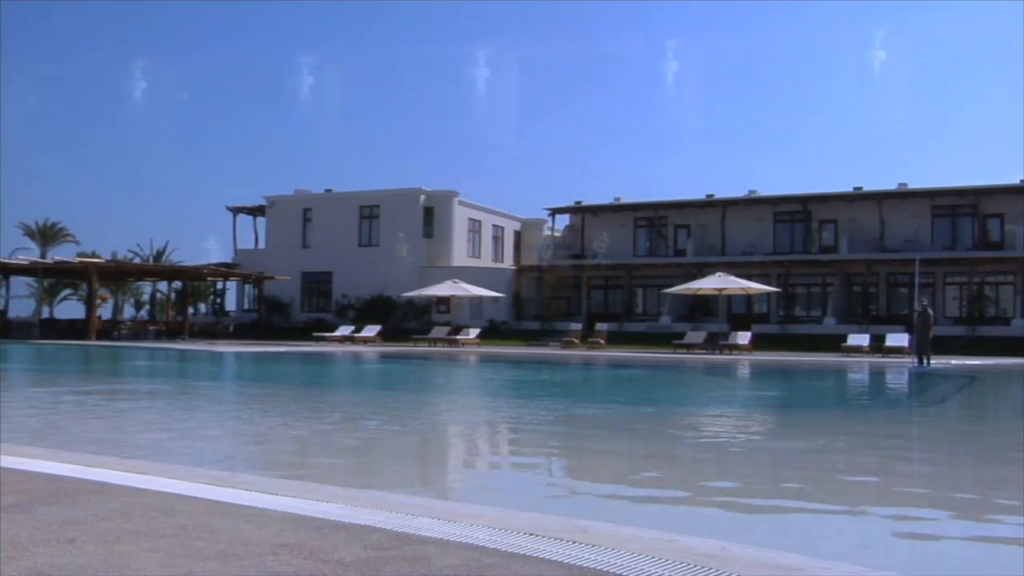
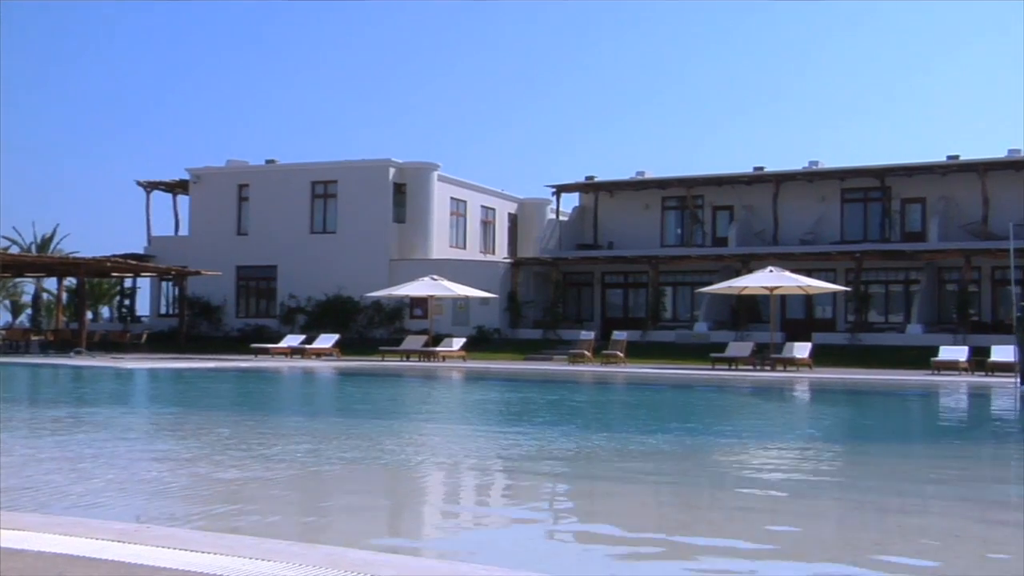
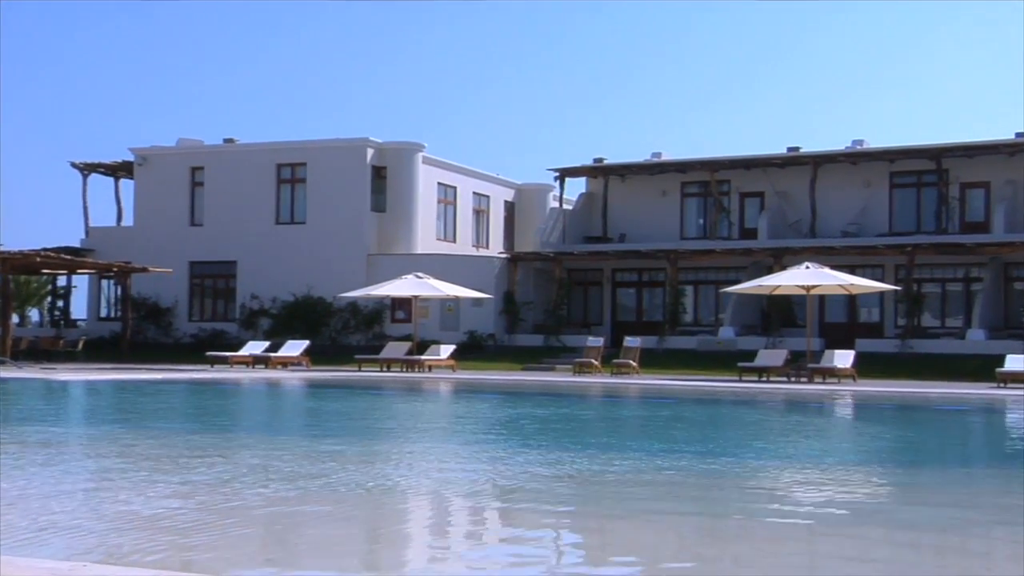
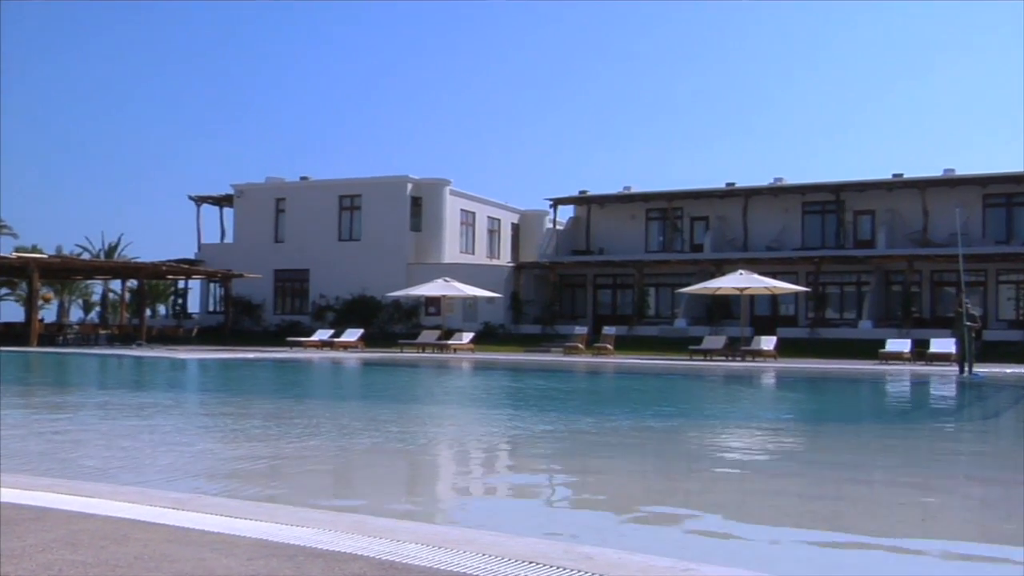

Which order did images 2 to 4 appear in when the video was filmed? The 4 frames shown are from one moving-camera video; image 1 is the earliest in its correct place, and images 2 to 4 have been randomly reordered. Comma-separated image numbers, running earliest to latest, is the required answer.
4, 2, 3
